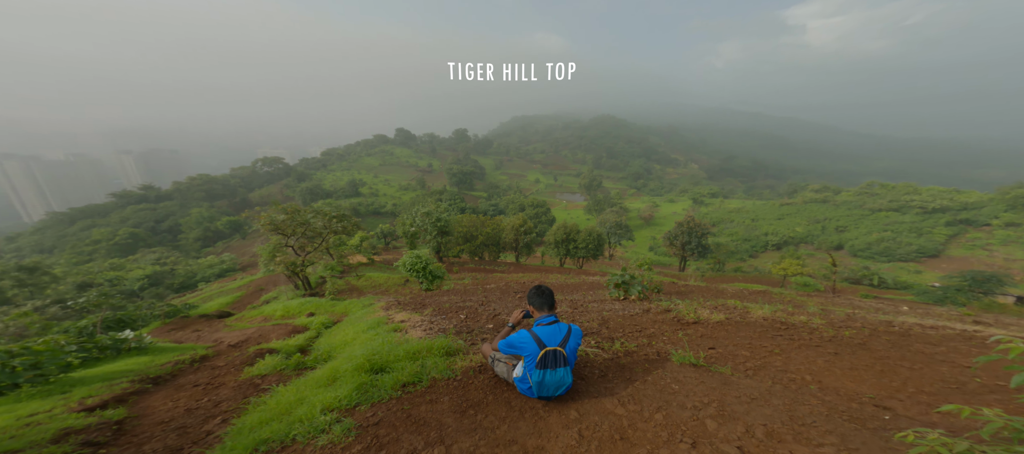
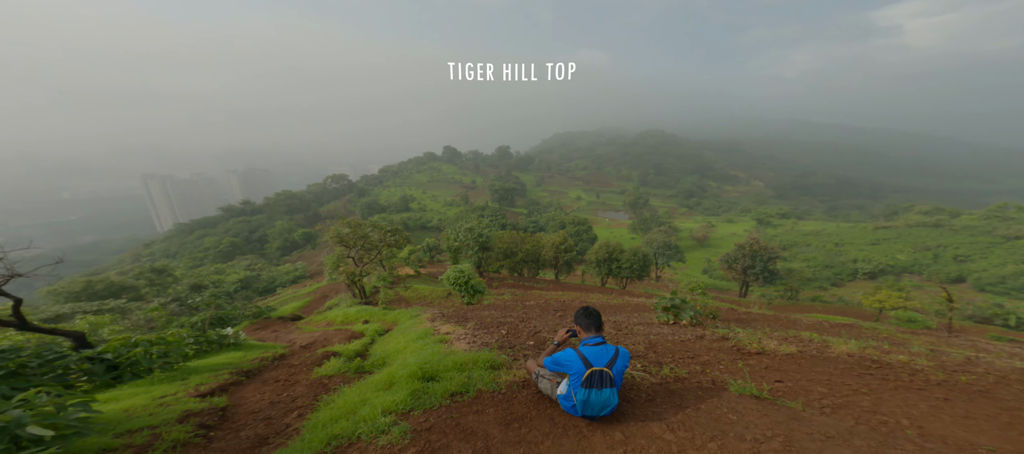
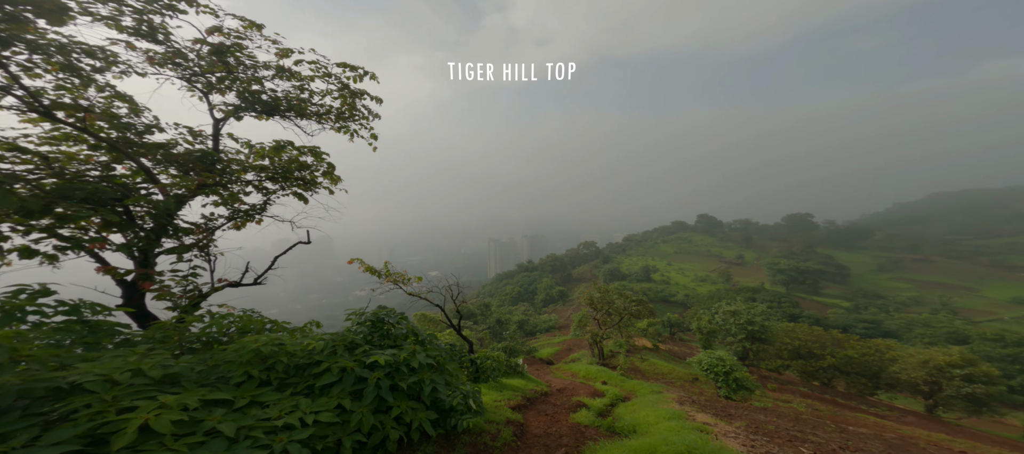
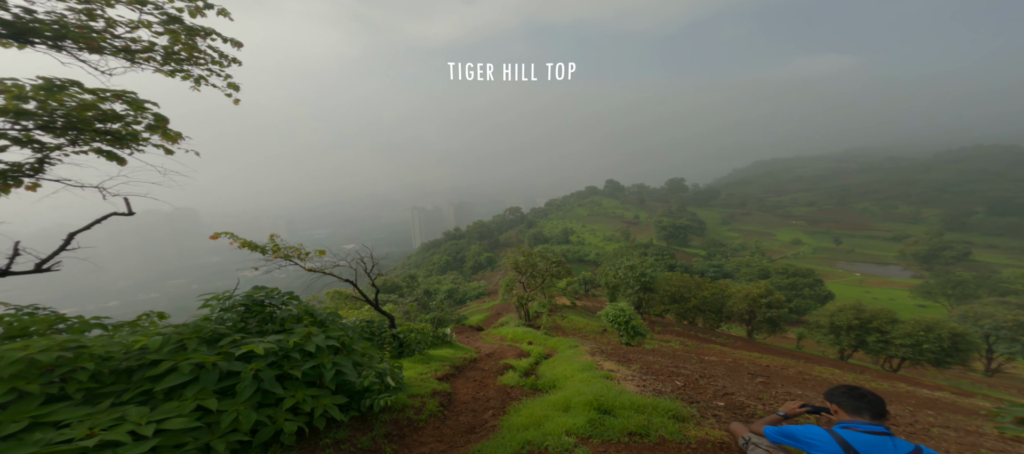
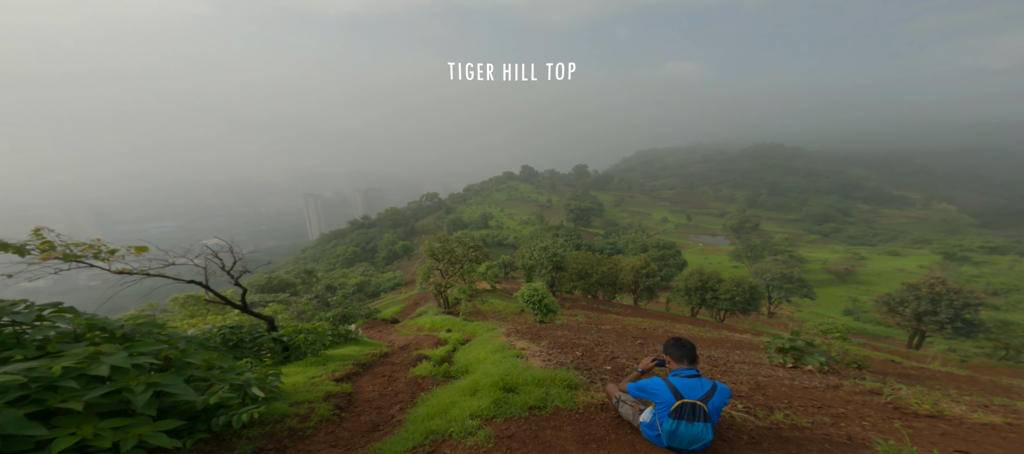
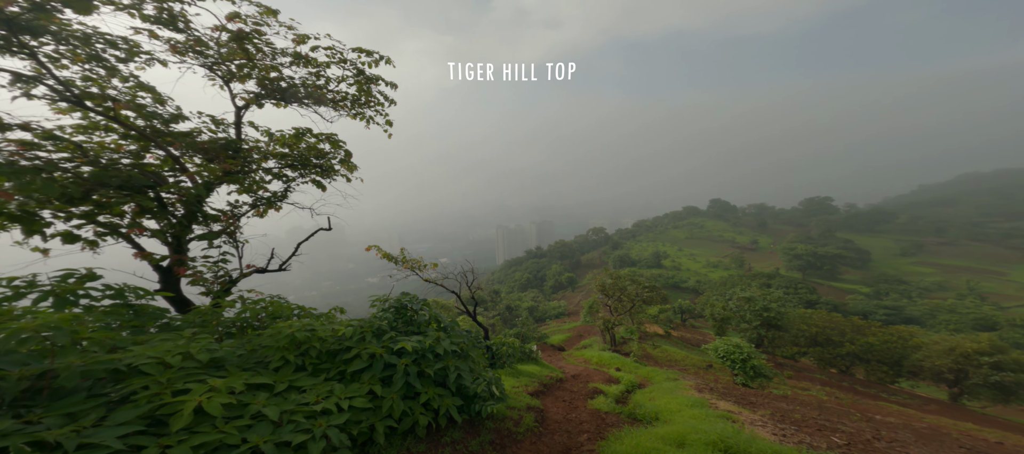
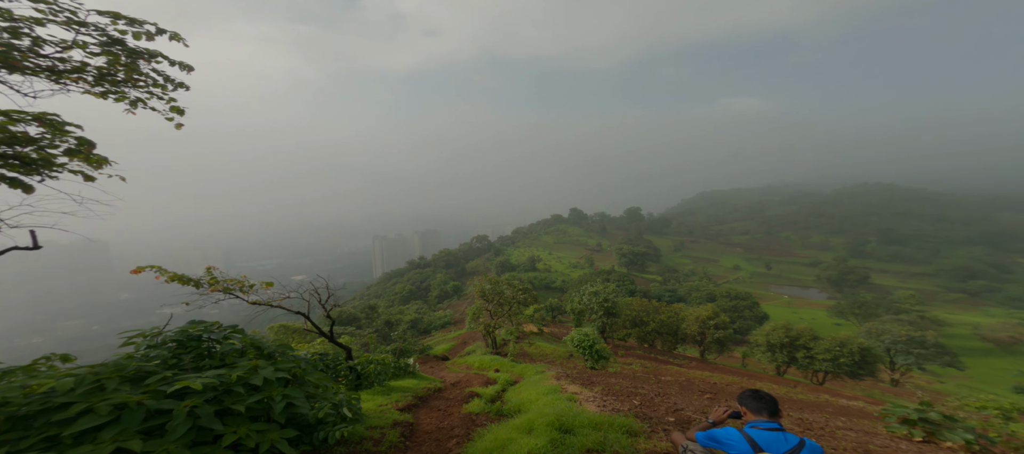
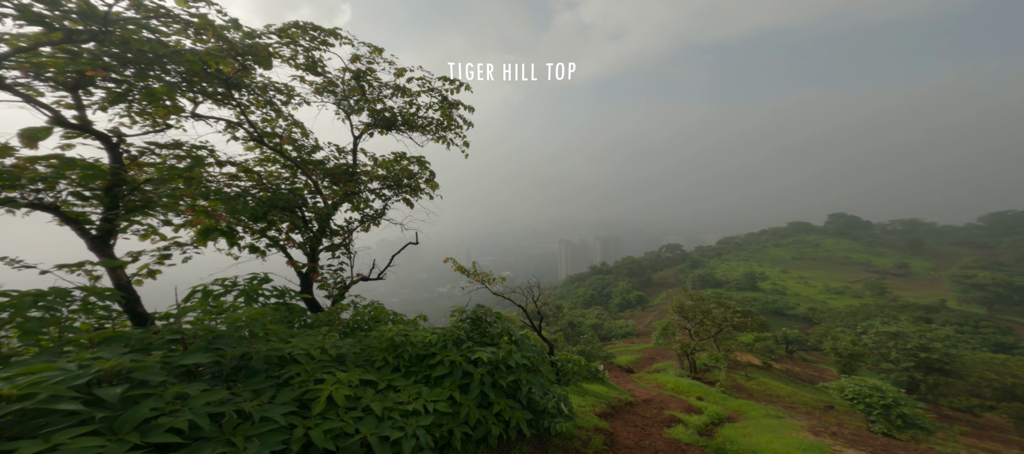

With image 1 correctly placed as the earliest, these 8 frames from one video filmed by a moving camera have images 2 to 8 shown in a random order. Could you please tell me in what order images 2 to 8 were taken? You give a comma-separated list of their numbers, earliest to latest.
2, 5, 4, 6, 8, 3, 7
